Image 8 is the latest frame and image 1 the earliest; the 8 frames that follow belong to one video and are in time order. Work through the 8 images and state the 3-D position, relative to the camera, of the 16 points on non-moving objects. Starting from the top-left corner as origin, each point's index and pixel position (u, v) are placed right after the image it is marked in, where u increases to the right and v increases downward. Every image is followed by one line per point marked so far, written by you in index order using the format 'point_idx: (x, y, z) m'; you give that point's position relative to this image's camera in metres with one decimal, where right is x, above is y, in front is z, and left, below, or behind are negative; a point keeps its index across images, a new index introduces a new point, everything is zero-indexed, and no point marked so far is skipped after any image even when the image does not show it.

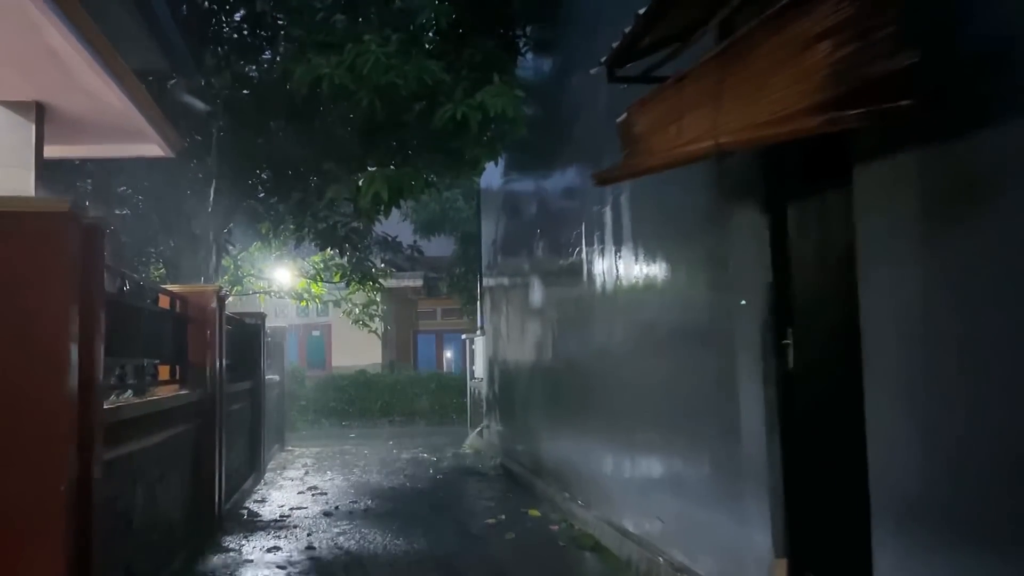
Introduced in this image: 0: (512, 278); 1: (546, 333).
0: (0.0, +0.1, +7.8) m
1: (+0.3, -0.3, +6.4) m
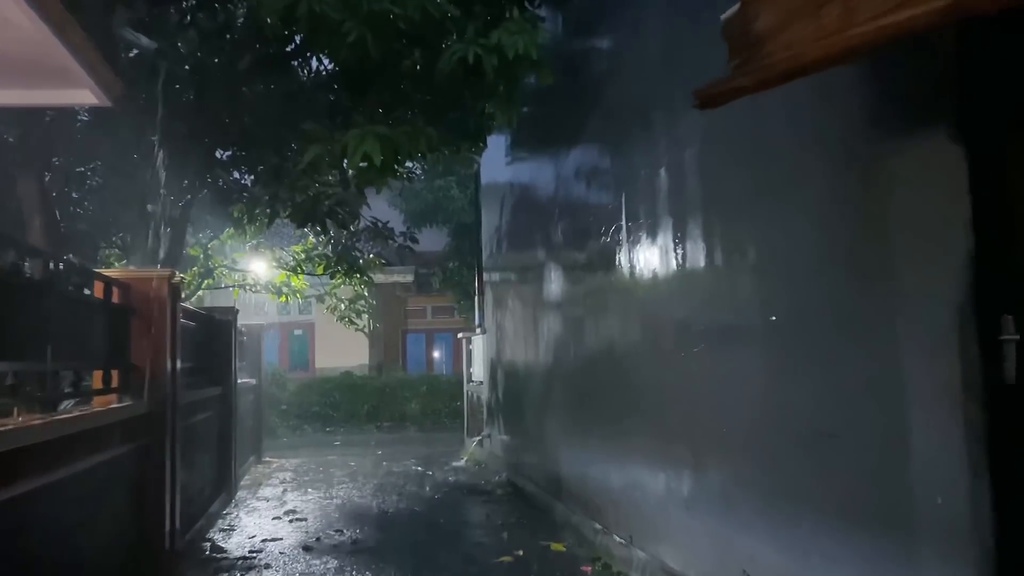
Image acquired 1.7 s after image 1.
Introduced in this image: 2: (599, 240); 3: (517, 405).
0: (+0.1, +0.1, +6.8) m
1: (+0.4, -0.3, +5.5) m
2: (+0.5, +0.3, +4.8) m
3: (0.0, -0.9, +7.0) m
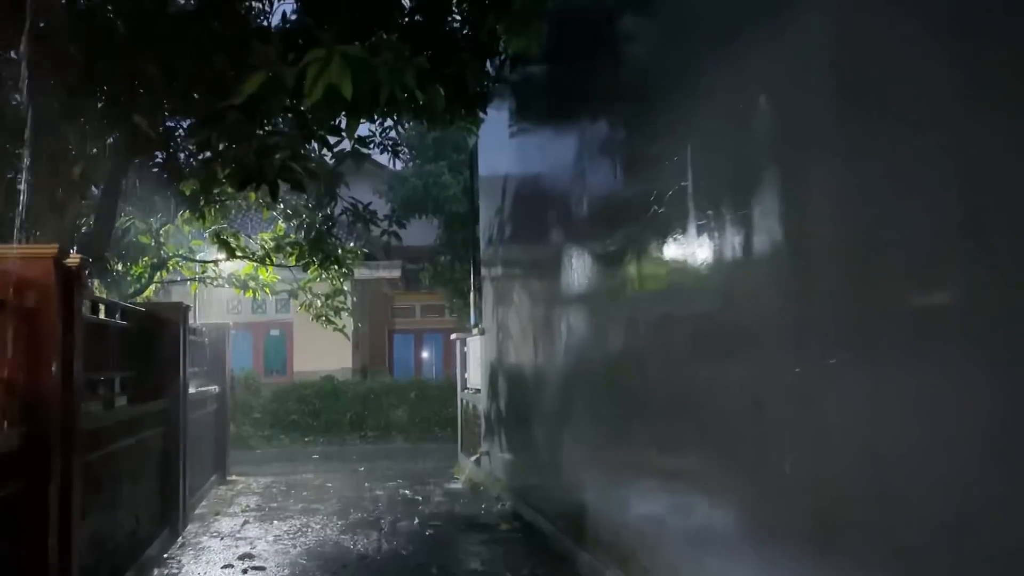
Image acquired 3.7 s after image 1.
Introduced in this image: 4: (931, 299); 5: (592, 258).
0: (+0.1, +0.2, +5.7) m
1: (+0.4, -0.2, +4.3) m
2: (+0.5, +0.3, +3.7) m
3: (+0.1, -0.9, +5.9) m
4: (+0.8, 0.0, +1.9) m
5: (+0.4, +0.1, +4.4) m
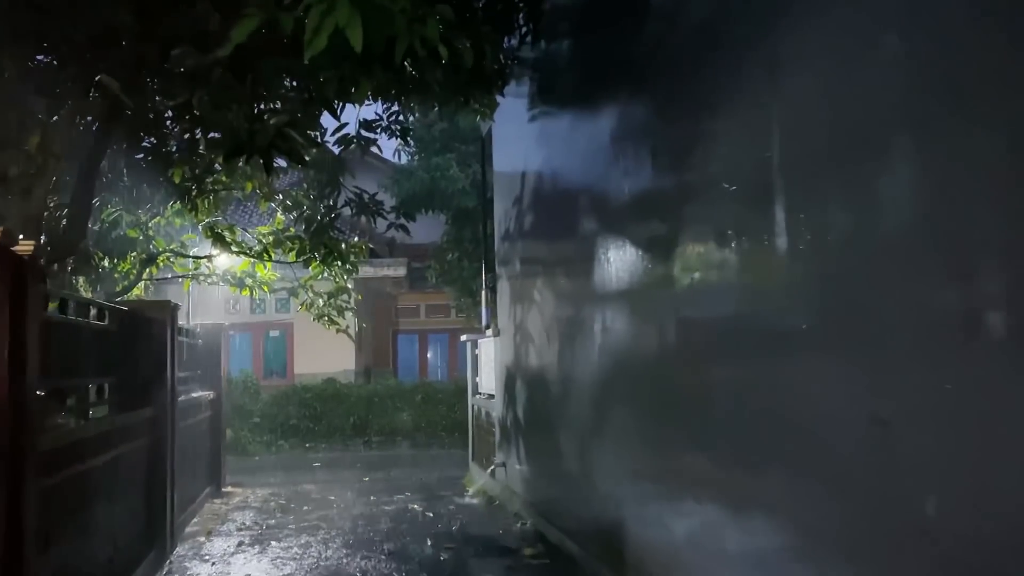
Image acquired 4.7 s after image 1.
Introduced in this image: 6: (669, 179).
0: (+0.3, +0.2, +5.1) m
1: (+0.5, -0.2, +3.8) m
2: (+0.7, +0.3, +3.1) m
3: (+0.2, -0.8, +5.3) m
4: (+1.0, 0.0, +1.3) m
5: (+0.5, +0.2, +3.8) m
6: (+0.6, +0.4, +3.5) m
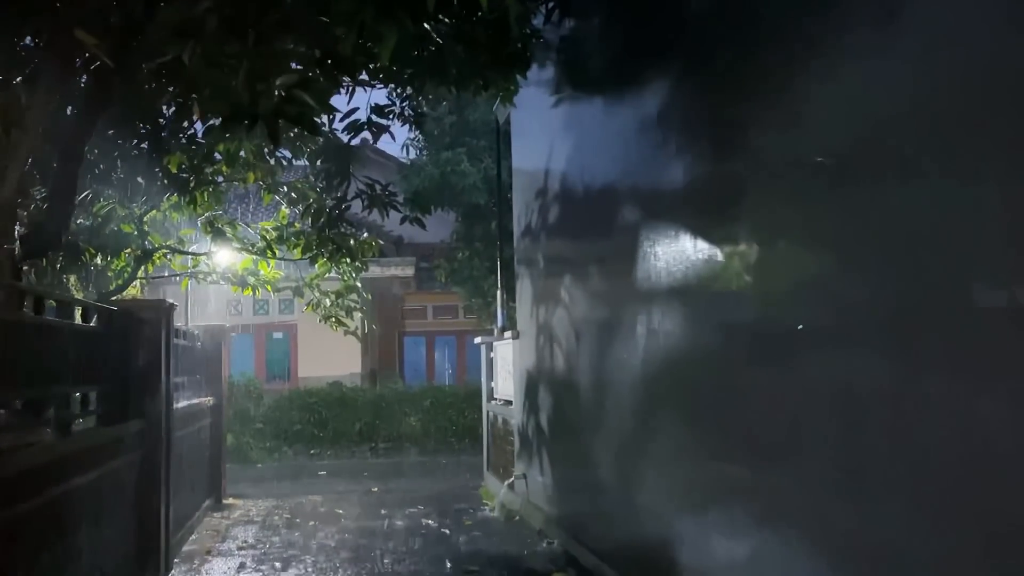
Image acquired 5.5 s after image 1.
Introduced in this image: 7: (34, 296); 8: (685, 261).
0: (+0.4, +0.2, +4.7) m
1: (+0.7, -0.2, +3.4) m
2: (+0.8, +0.3, +2.7) m
3: (+0.3, -0.8, +4.9) m
4: (+1.1, 0.0, +0.9) m
5: (+0.7, +0.2, +3.4) m
6: (+0.7, +0.4, +3.1) m
7: (-1.6, 0.0, +3.1) m
8: (+0.6, +0.1, +3.4) m
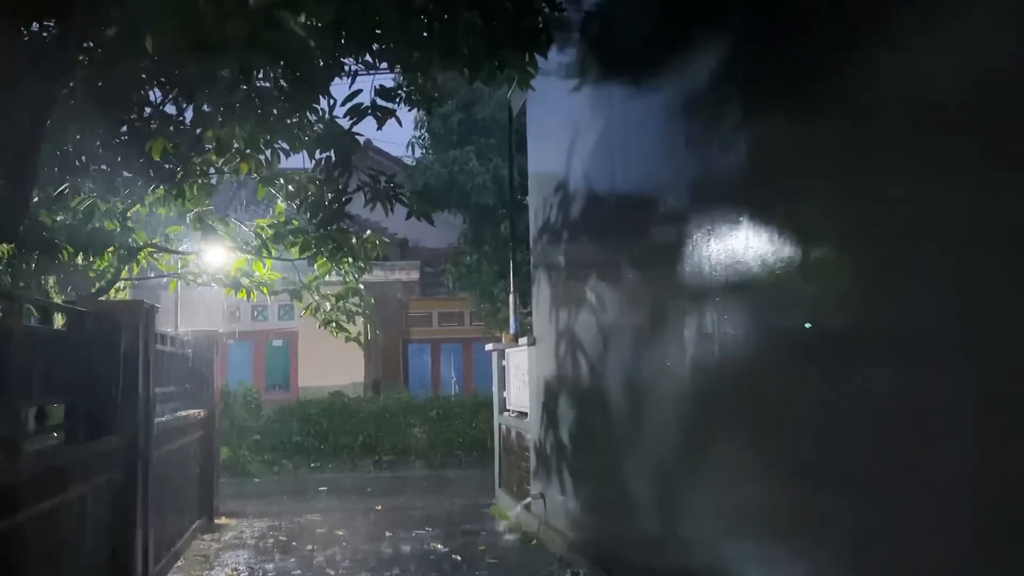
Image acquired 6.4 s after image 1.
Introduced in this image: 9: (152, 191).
0: (+0.5, +0.2, +4.2) m
1: (+0.8, -0.2, +2.8) m
2: (+0.9, +0.4, +2.2) m
3: (+0.4, -0.8, +4.4) m
4: (+1.2, 0.0, +0.4) m
5: (+0.7, +0.2, +2.9) m
6: (+0.8, +0.5, +2.6) m
7: (-1.5, 0.0, +2.6) m
8: (+0.7, +0.1, +2.9) m
9: (-2.1, +0.6, +5.4) m
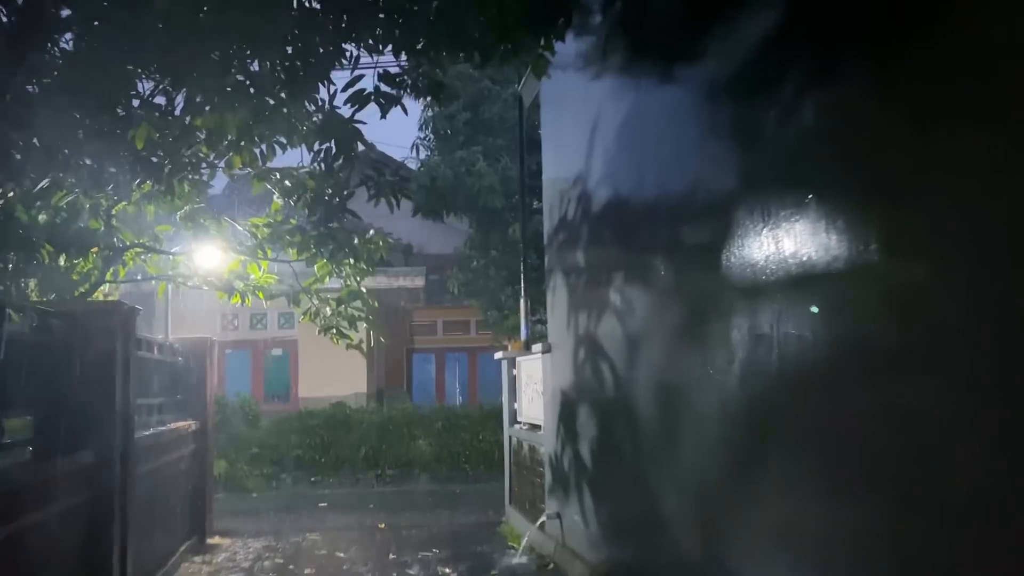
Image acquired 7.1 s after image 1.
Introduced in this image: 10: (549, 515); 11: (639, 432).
0: (+0.6, +0.2, +3.8) m
1: (+0.8, -0.2, +2.4) m
2: (+1.0, +0.4, +1.8) m
3: (+0.5, -0.8, +4.0) m
4: (+1.2, +0.1, 0.0) m
5: (+0.8, +0.2, +2.5) m
6: (+0.9, +0.5, +2.2) m
7: (-1.5, 0.0, +2.2) m
8: (+0.8, +0.1, +2.5) m
9: (-2.1, +0.6, +5.0) m
10: (+0.2, -1.3, +5.3) m
11: (+0.5, -0.6, +3.9) m
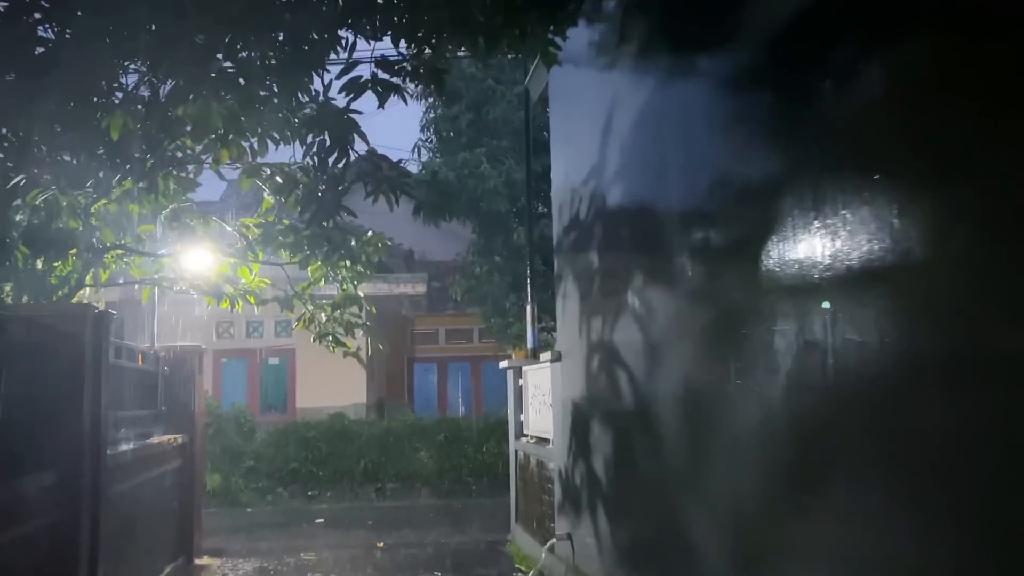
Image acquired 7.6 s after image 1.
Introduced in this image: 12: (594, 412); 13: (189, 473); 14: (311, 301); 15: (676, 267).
0: (+0.6, +0.2, +3.5) m
1: (+0.9, -0.1, +2.1) m
2: (+1.0, +0.4, +1.4) m
3: (+0.6, -0.8, +3.6) m
4: (+1.3, +0.1, -0.4) m
5: (+0.9, +0.2, +2.1) m
6: (+0.9, +0.5, +1.8) m
7: (-1.4, 0.0, +1.8) m
8: (+0.8, +0.1, +2.2) m
9: (-2.0, +0.5, +4.6) m
10: (+0.3, -1.3, +4.9) m
11: (+0.6, -0.6, +3.5) m
12: (+0.4, -0.6, +4.4) m
13: (-2.2, -1.3, +6.1) m
14: (-1.3, -0.1, +6.0) m
15: (+0.6, +0.1, +3.4) m
